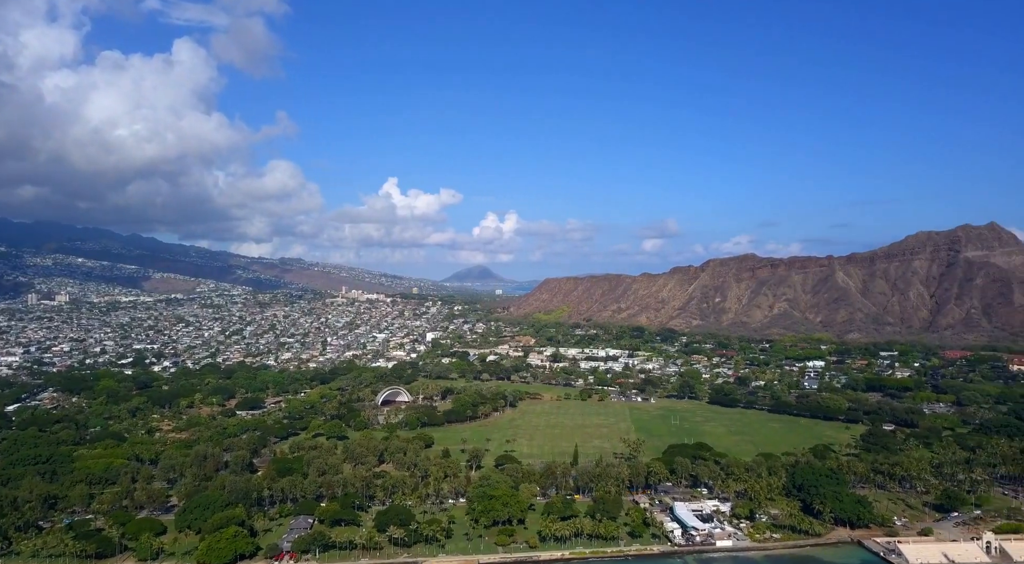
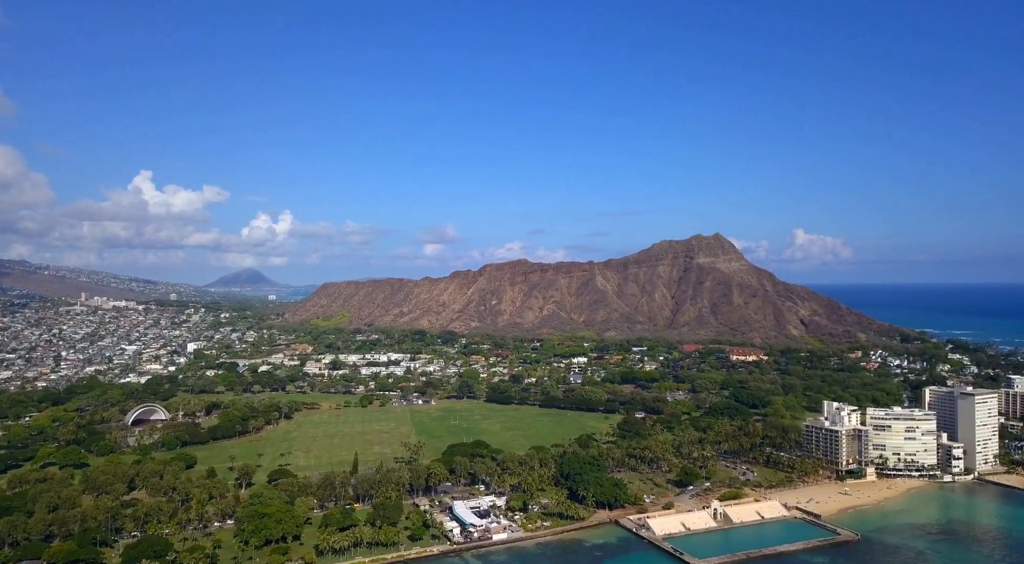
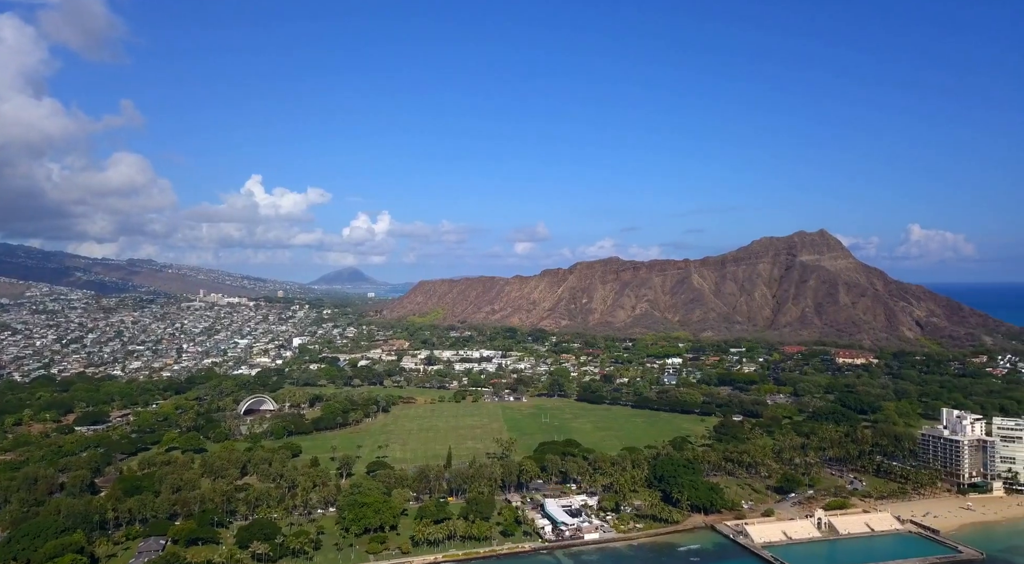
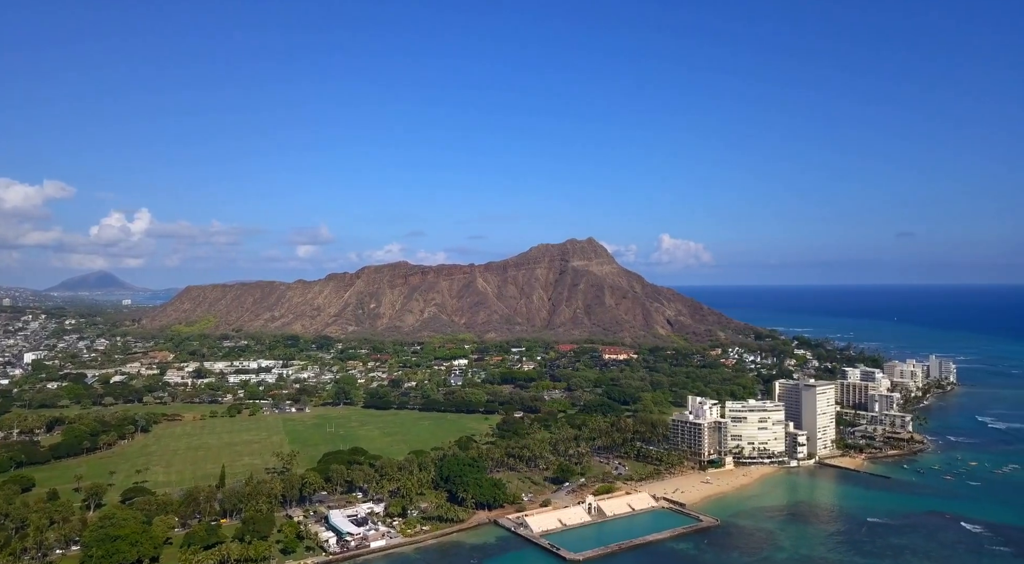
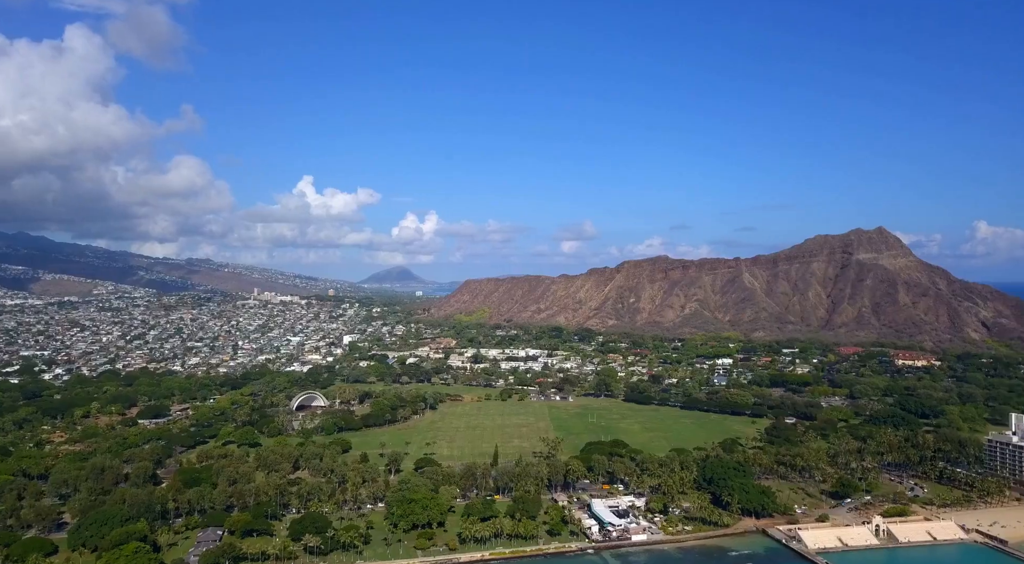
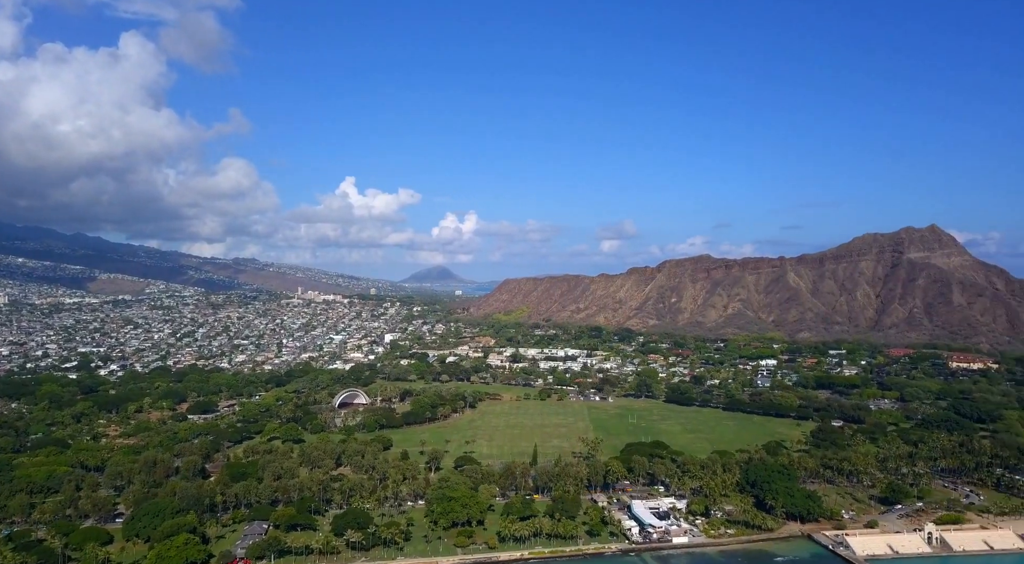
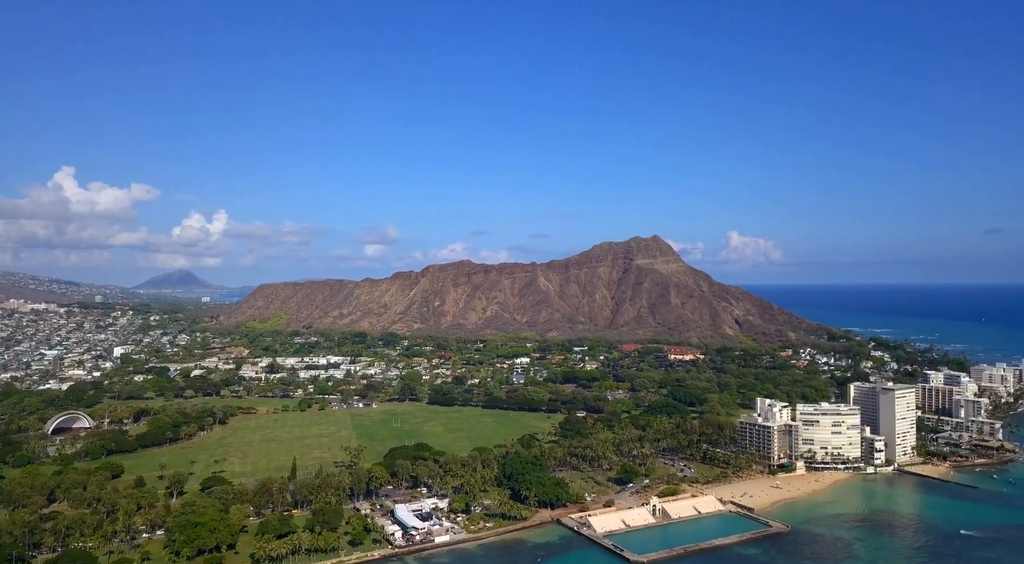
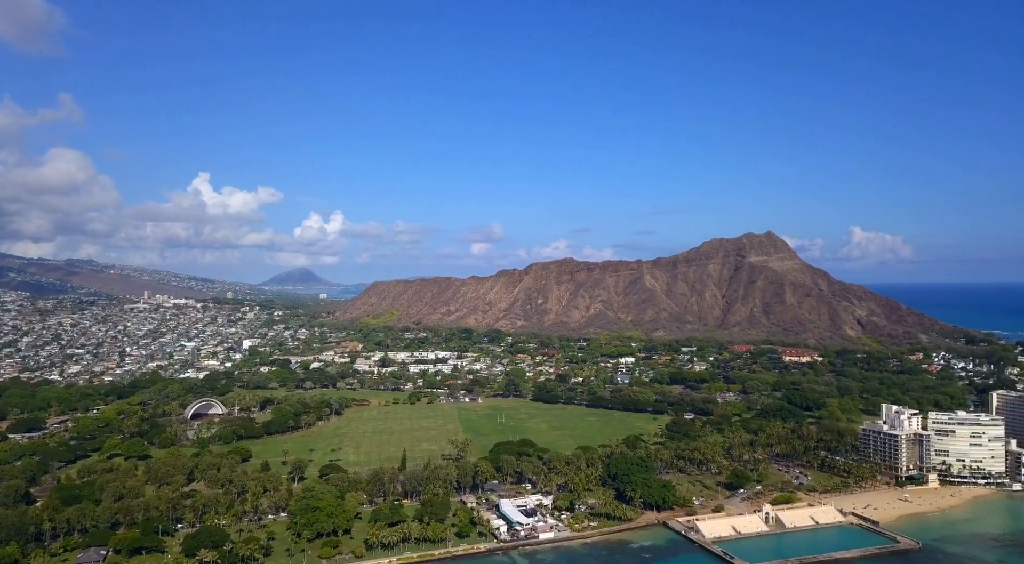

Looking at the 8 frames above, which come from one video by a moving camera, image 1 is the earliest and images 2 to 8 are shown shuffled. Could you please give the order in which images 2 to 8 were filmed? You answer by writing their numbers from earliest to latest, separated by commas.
6, 5, 3, 8, 2, 7, 4
